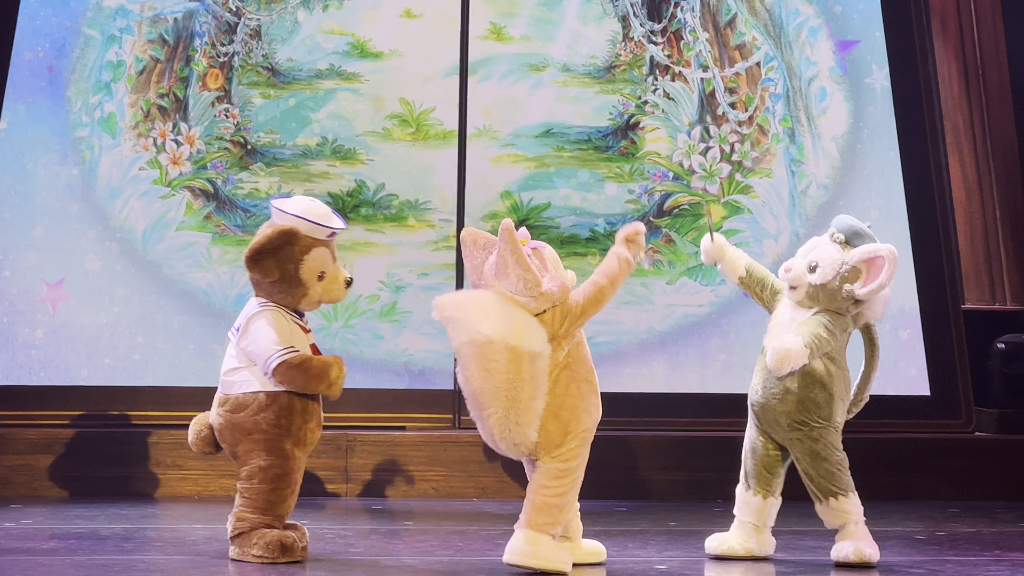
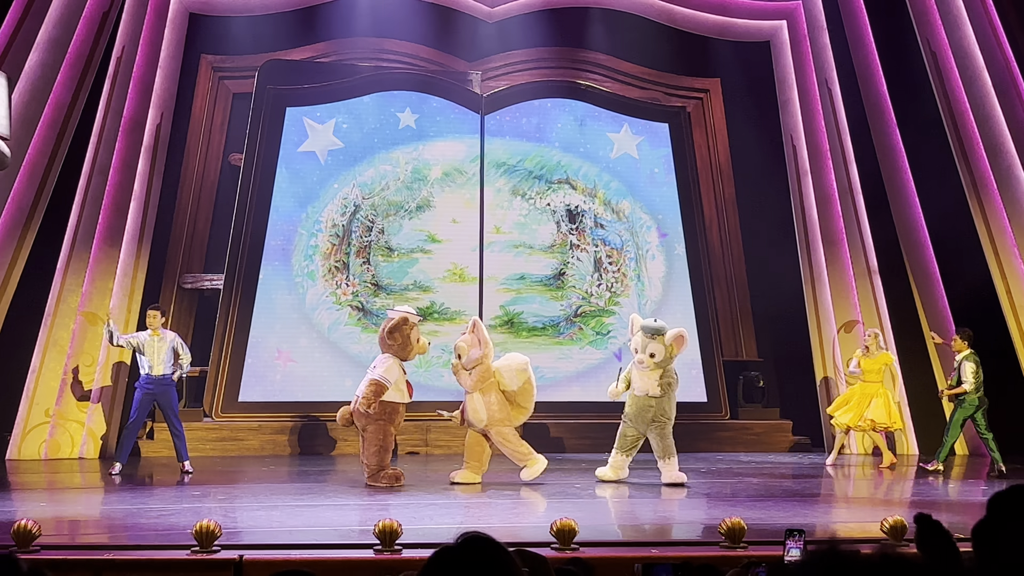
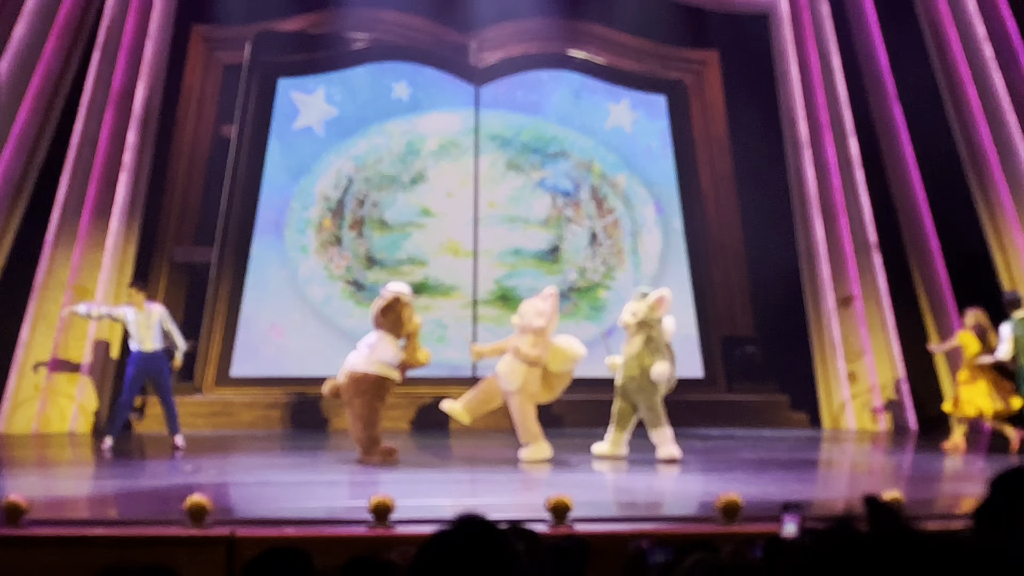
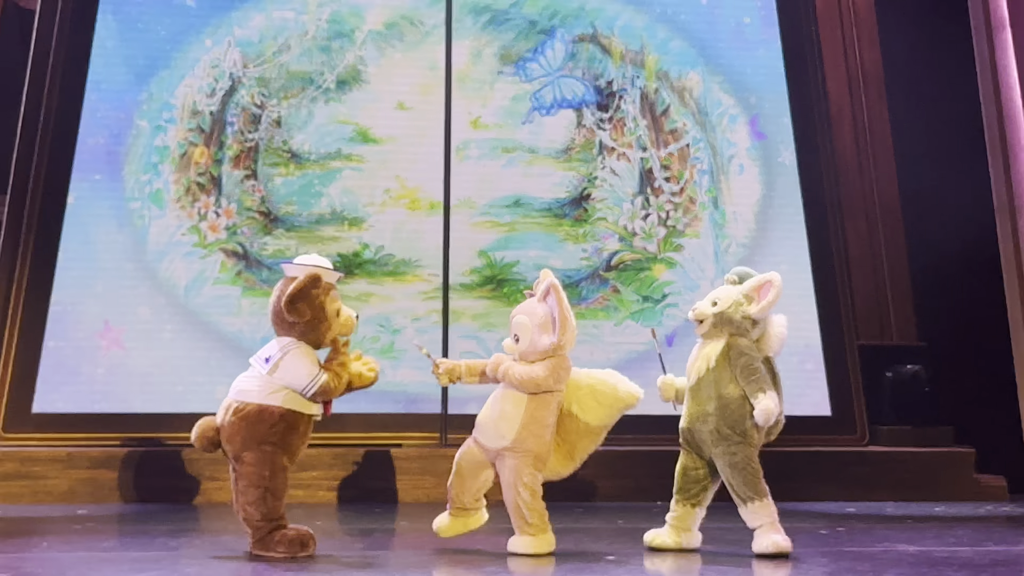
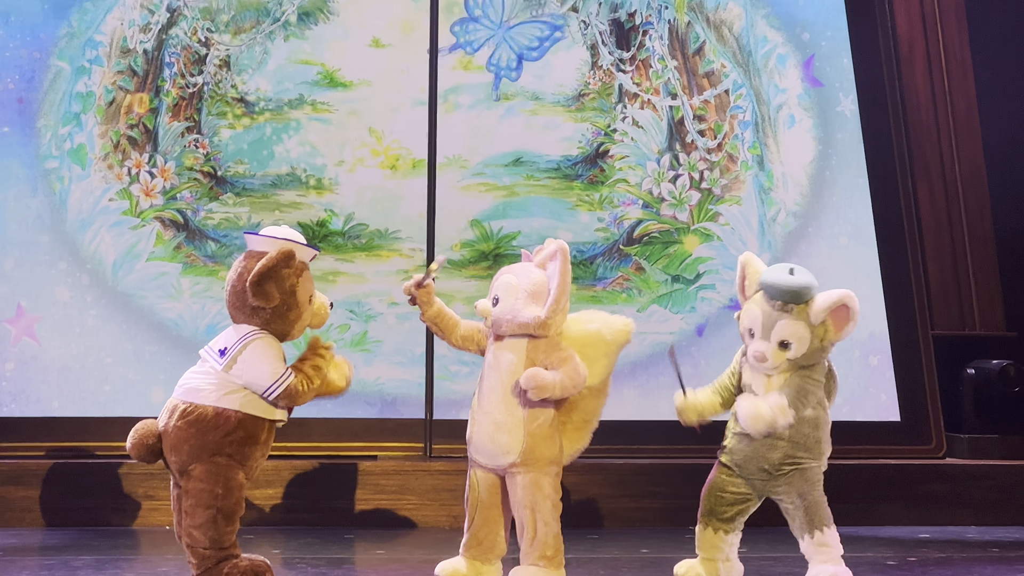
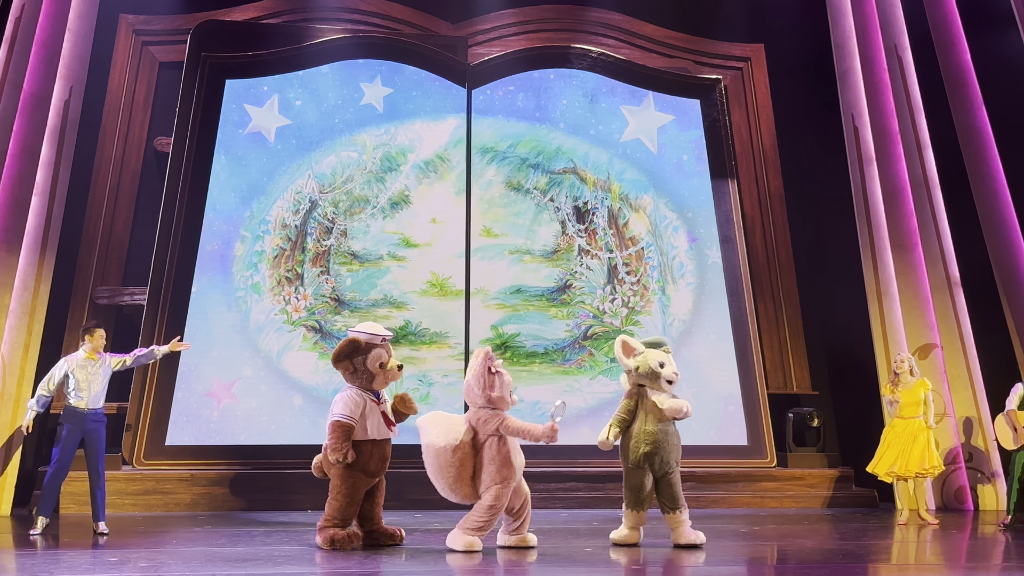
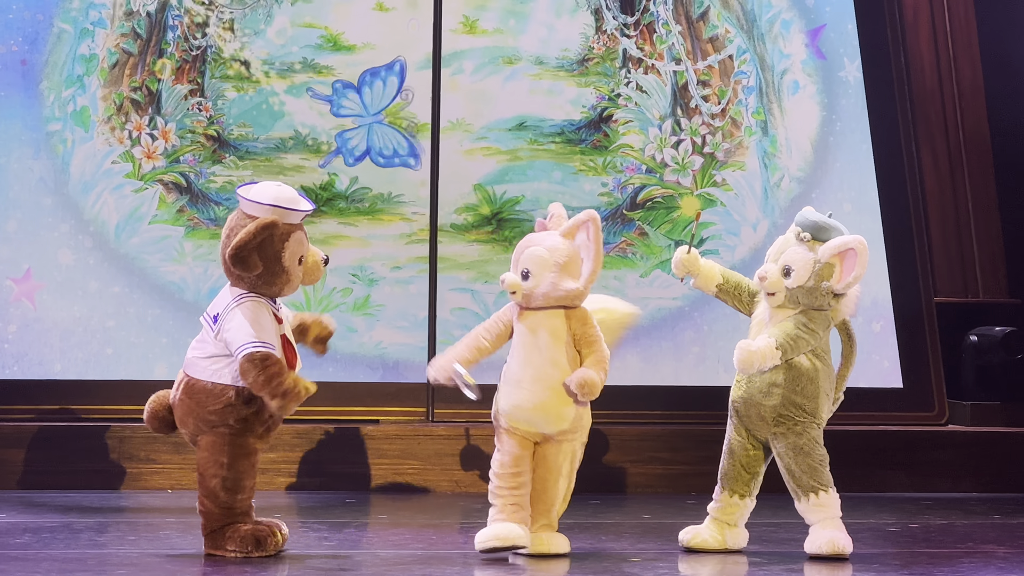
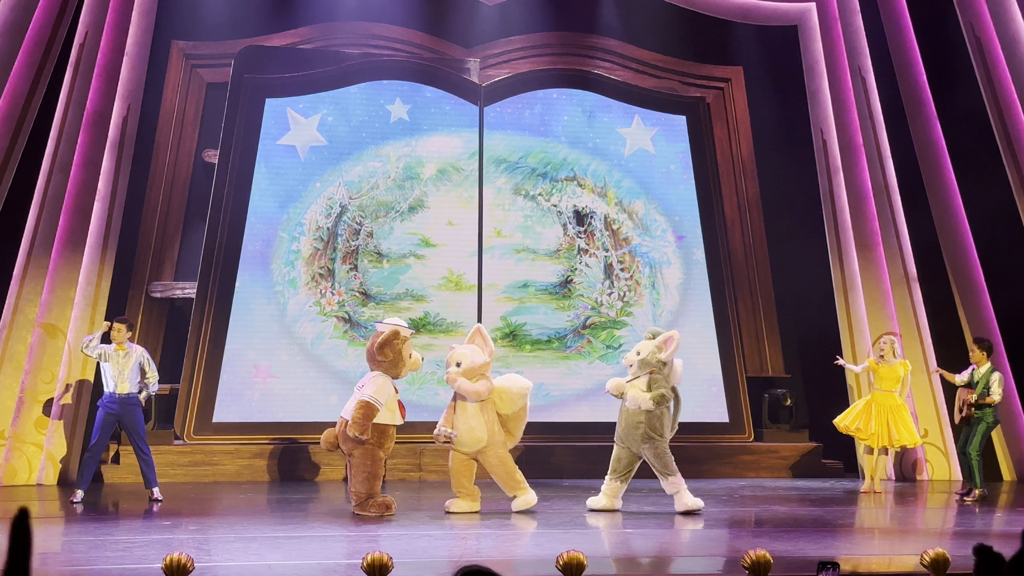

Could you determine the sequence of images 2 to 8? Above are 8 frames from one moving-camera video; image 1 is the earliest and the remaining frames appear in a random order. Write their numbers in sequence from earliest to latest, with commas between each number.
7, 5, 4, 3, 2, 8, 6
